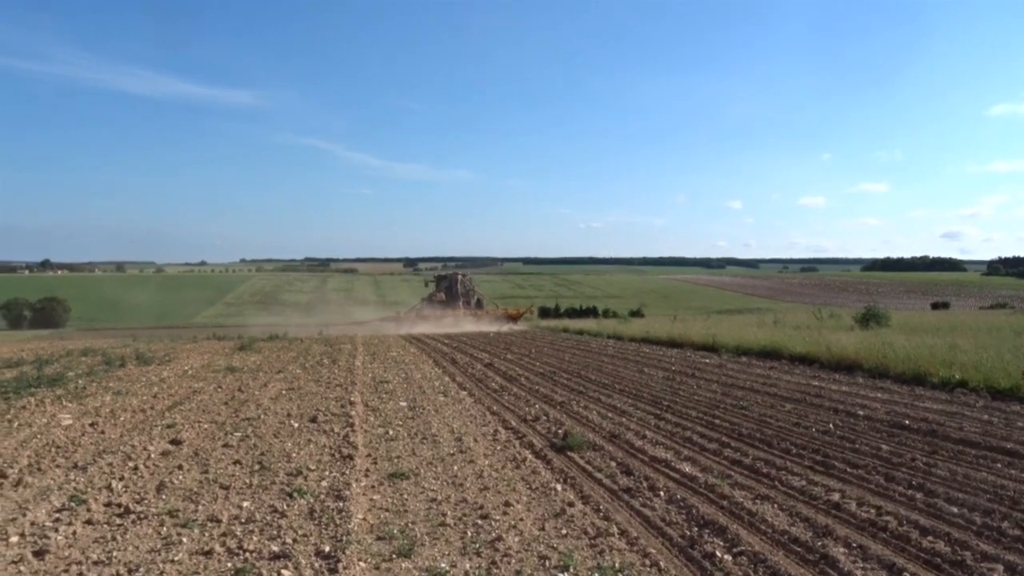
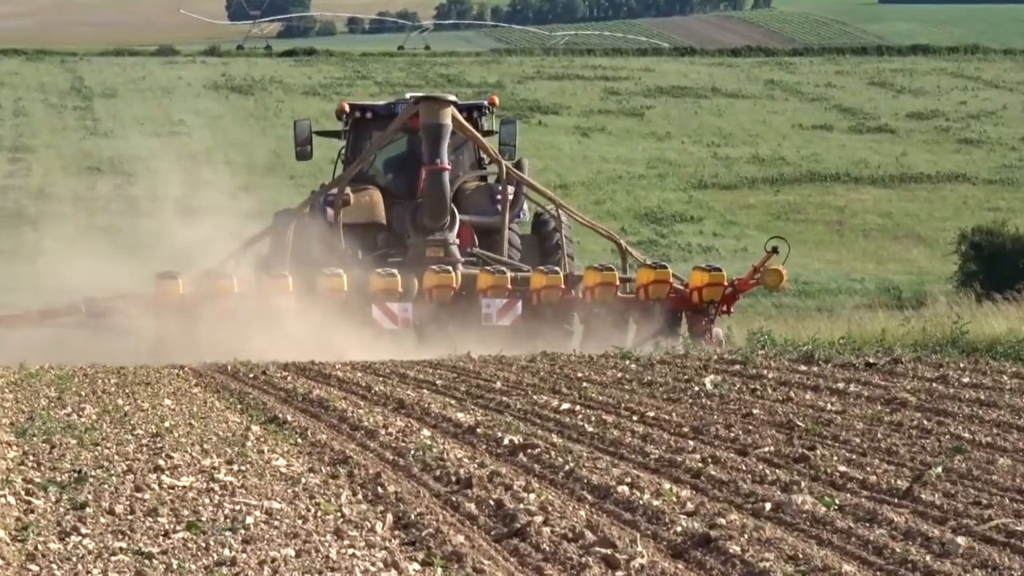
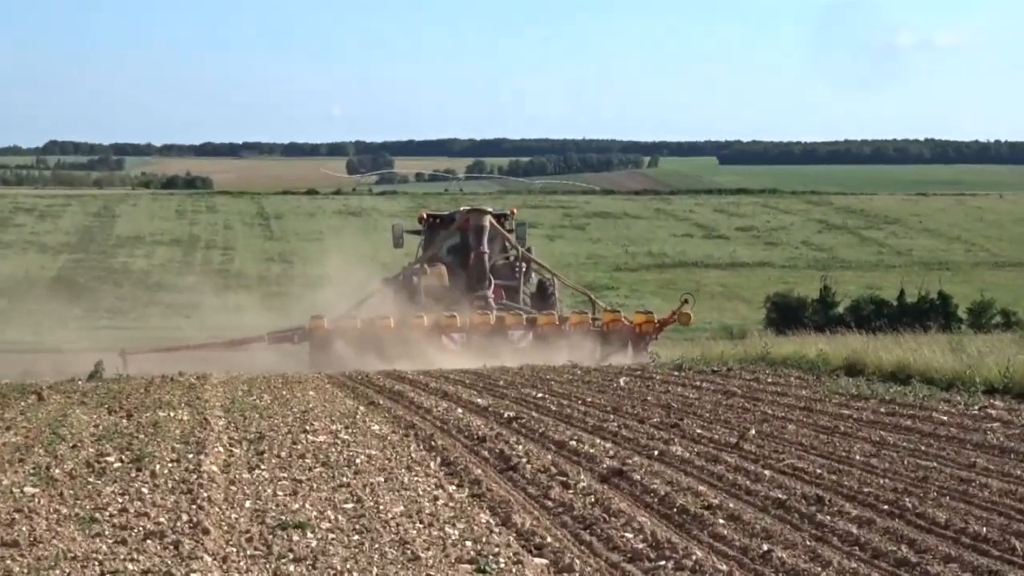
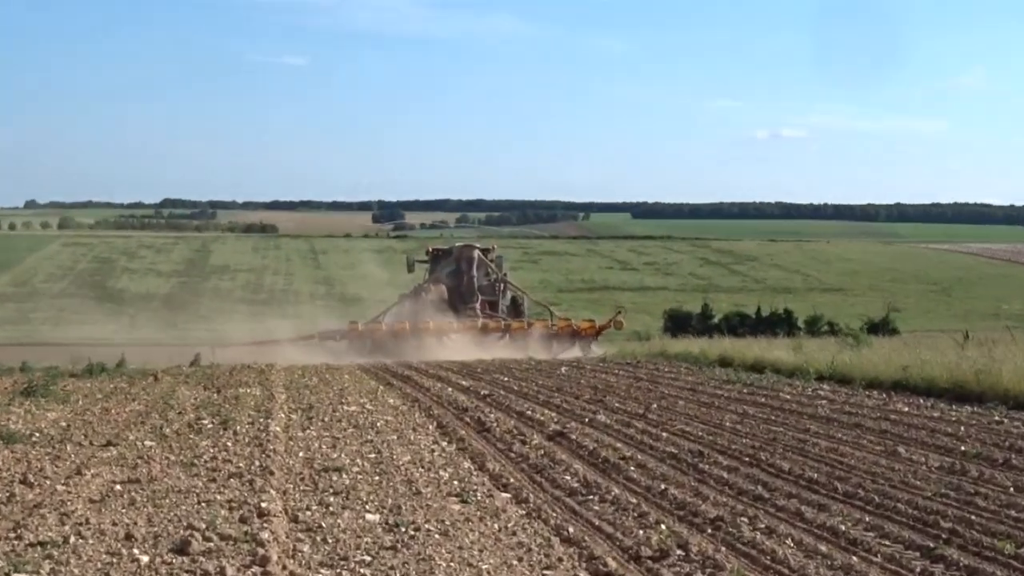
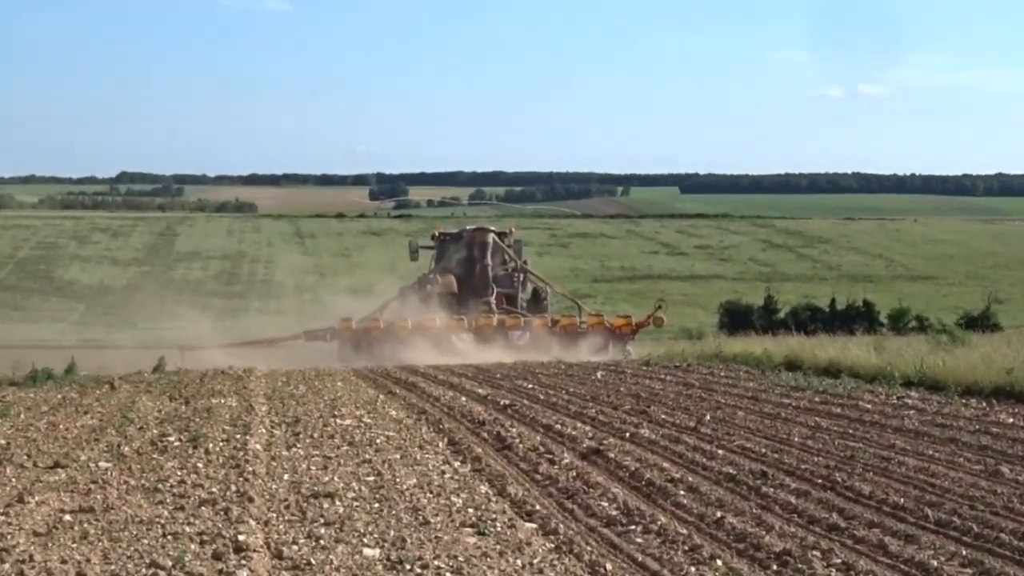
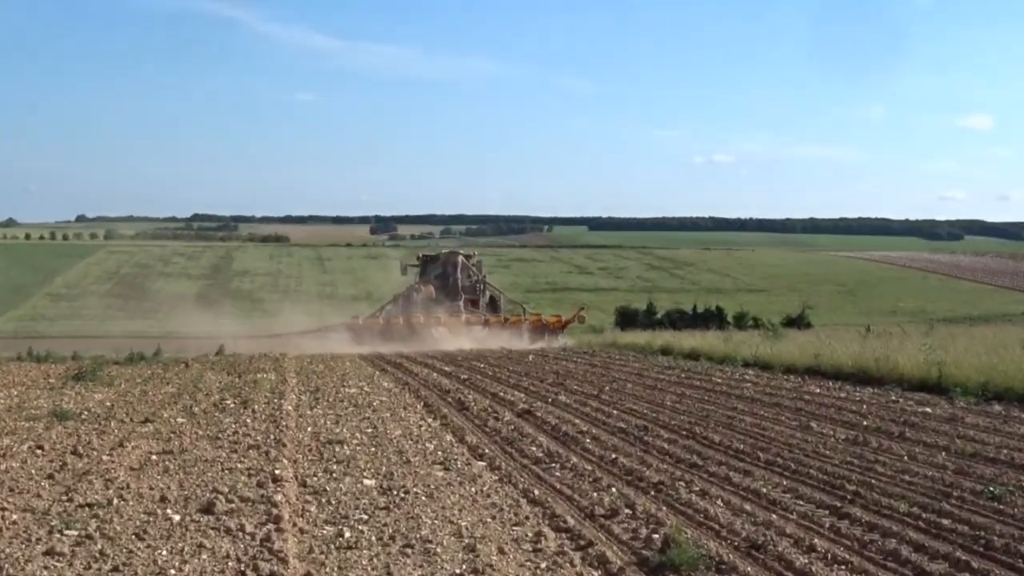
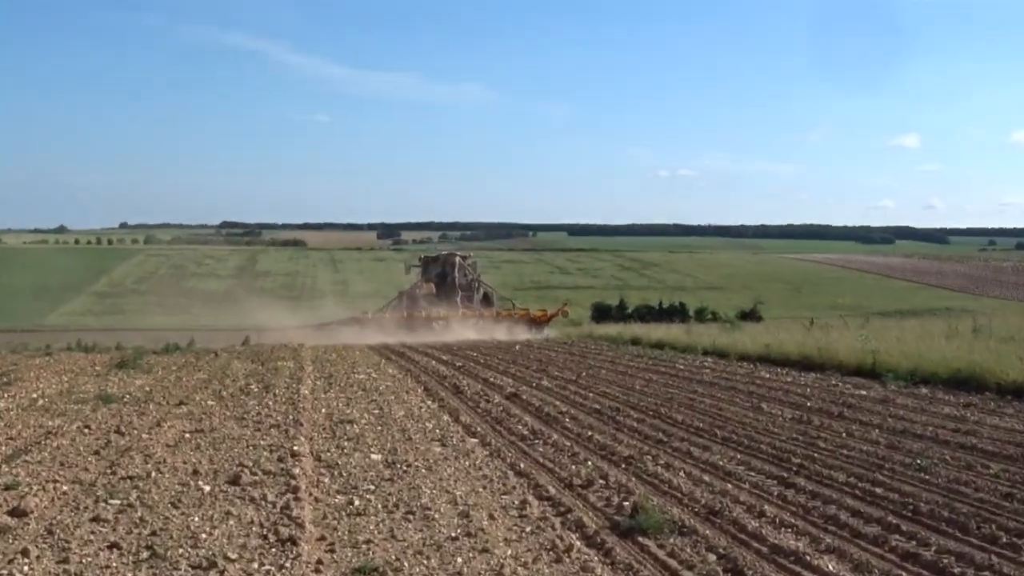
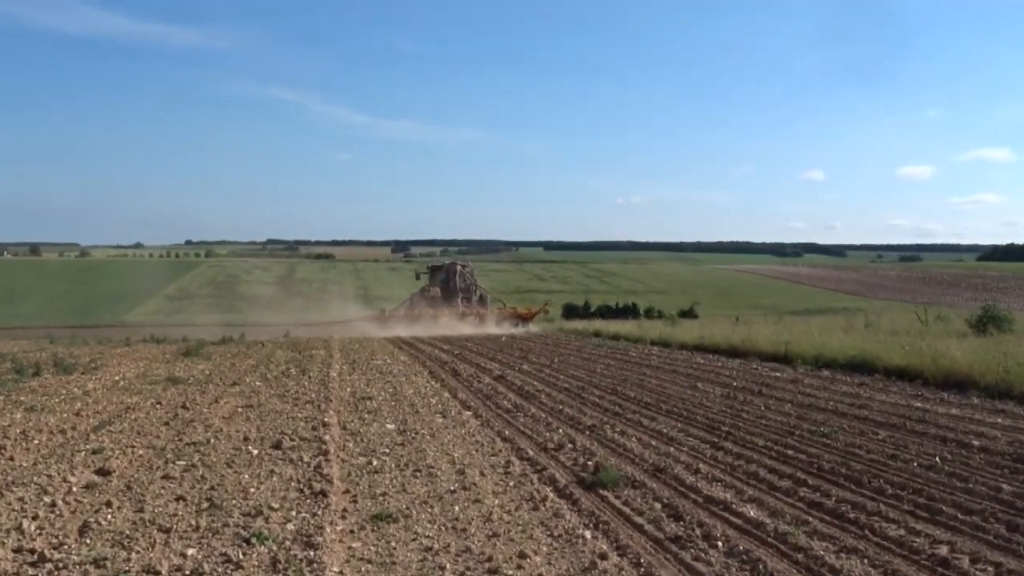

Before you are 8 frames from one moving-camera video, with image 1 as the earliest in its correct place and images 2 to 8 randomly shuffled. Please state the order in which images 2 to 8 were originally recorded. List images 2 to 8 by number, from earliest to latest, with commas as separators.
8, 7, 6, 4, 5, 3, 2
